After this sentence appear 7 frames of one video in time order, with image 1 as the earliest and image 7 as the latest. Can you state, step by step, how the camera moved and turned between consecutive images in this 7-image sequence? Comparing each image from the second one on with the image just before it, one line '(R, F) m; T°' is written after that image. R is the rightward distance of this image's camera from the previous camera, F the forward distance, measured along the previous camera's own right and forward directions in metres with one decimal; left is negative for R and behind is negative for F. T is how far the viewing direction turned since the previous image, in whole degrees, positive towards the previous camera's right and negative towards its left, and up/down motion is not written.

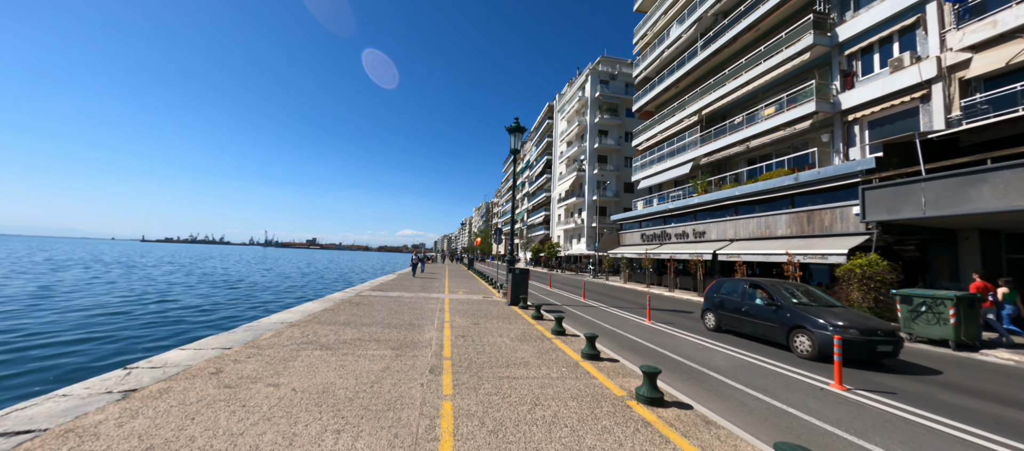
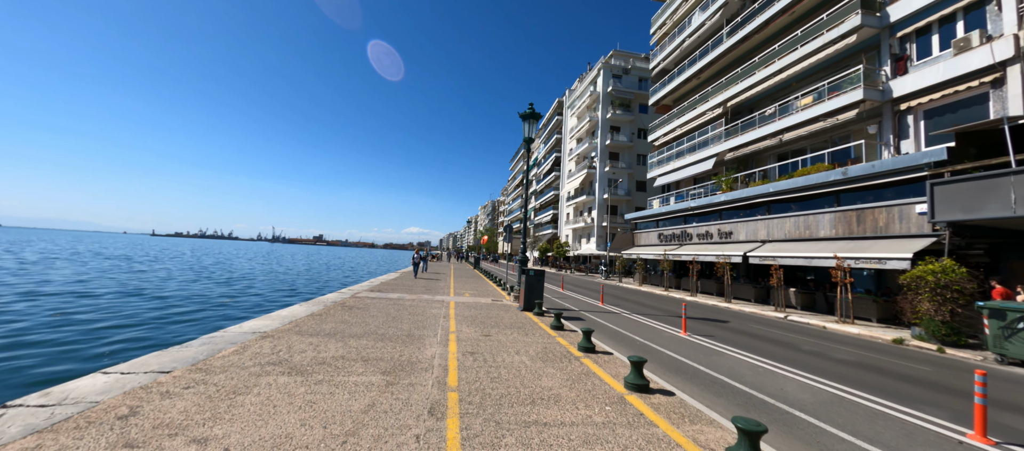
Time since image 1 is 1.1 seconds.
(-0.3, +1.3) m; -1°
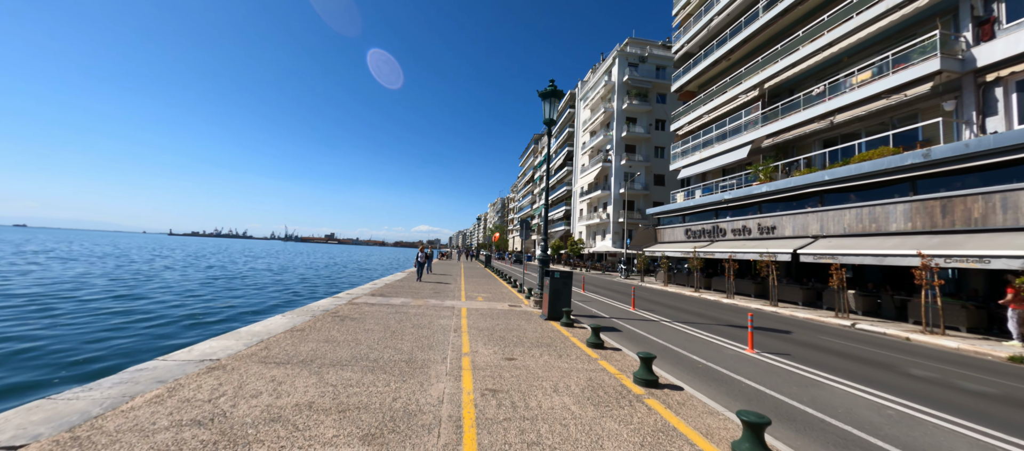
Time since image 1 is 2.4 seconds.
(-0.3, +1.6) m; -2°
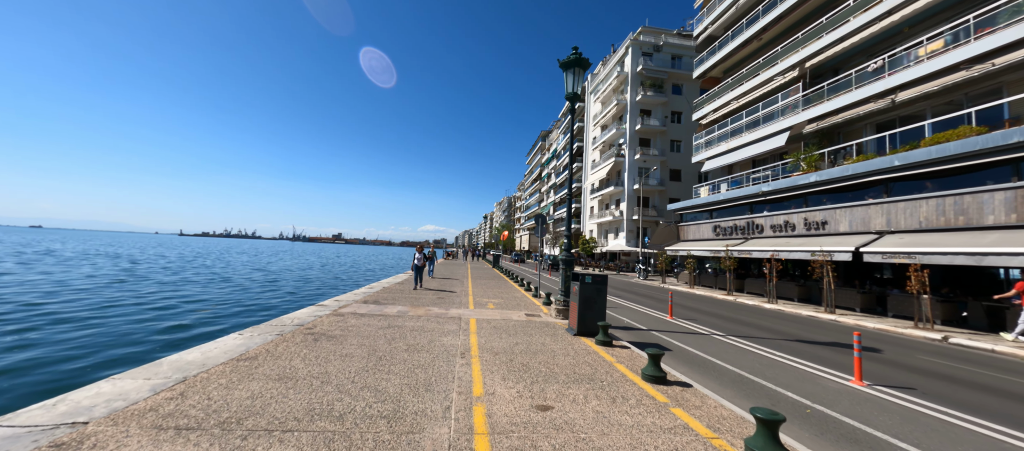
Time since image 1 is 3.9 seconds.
(-0.3, +1.8) m; -1°
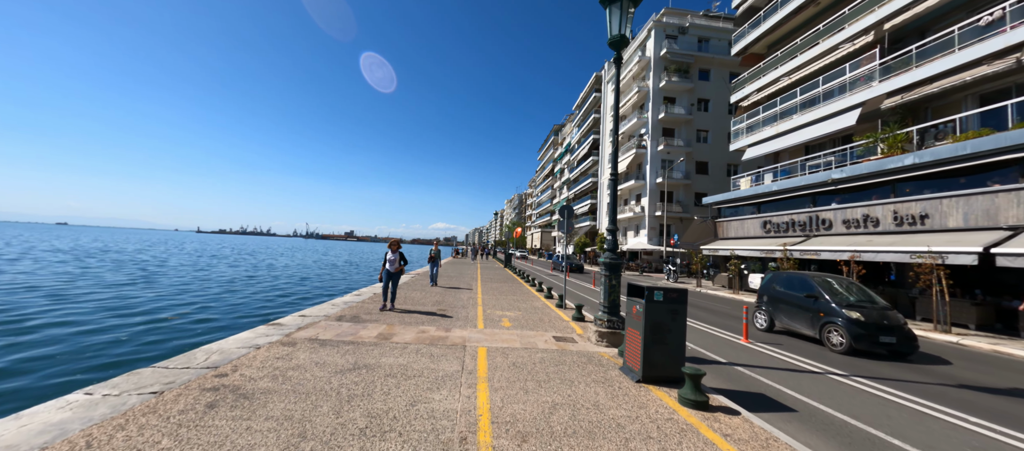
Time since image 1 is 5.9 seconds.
(-0.3, +2.5) m; -2°
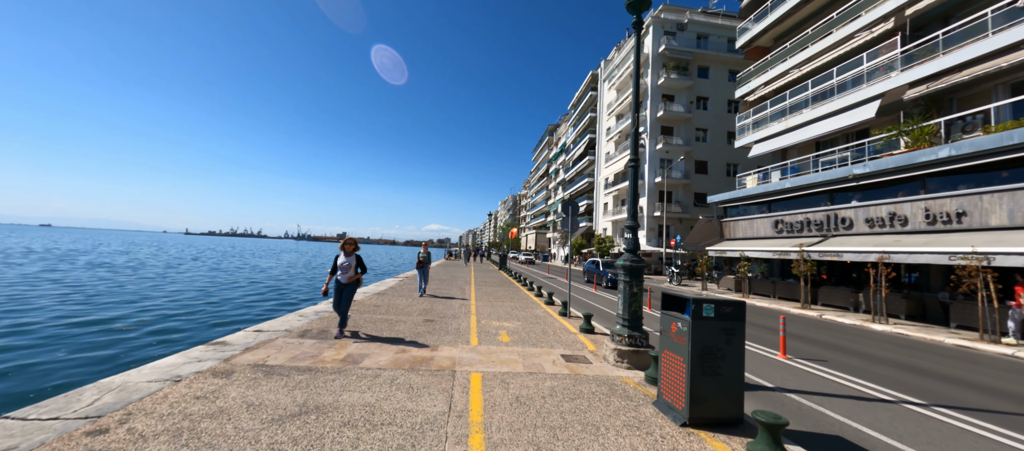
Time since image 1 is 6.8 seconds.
(-0.1, +1.2) m; +1°
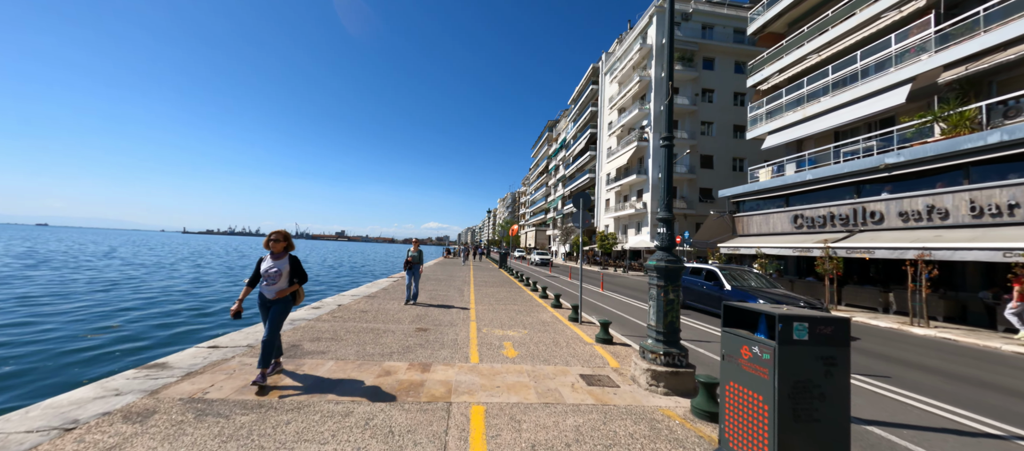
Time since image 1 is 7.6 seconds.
(-0.1, +1.0) m; 0°
